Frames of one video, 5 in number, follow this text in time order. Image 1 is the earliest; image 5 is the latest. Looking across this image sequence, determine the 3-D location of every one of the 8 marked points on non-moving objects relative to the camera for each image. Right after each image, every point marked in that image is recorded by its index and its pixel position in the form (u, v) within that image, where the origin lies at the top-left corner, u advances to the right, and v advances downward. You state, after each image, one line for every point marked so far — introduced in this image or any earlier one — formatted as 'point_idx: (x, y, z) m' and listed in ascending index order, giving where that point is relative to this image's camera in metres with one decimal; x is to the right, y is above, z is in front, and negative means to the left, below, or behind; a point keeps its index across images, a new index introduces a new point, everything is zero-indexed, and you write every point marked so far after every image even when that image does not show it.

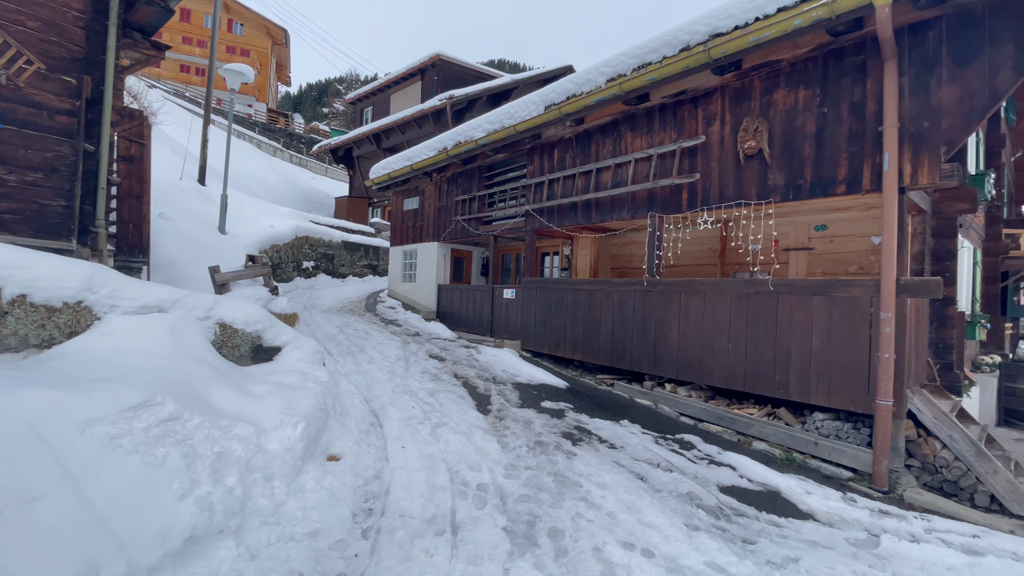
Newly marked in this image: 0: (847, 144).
0: (+4.0, +1.7, +5.6) m
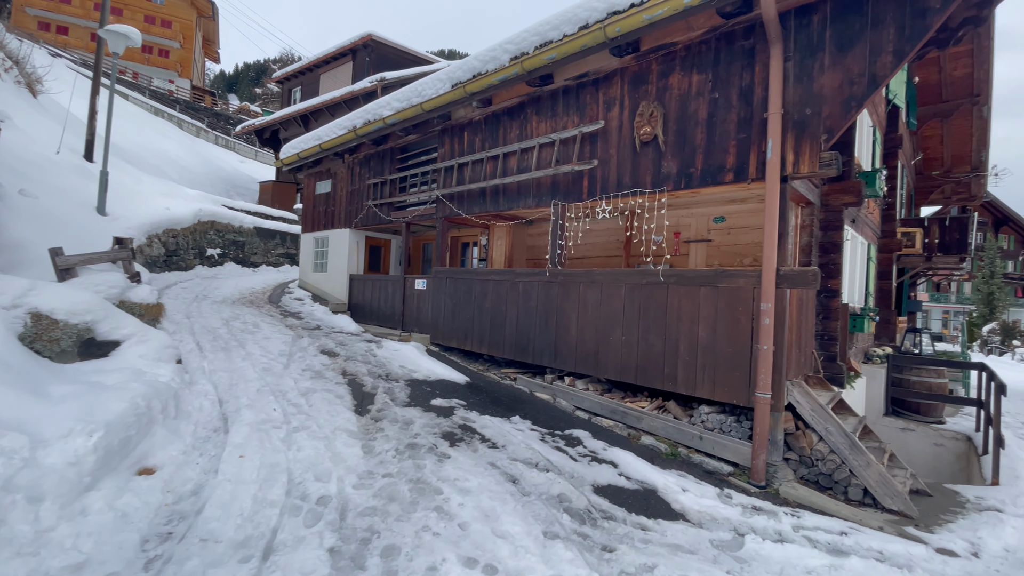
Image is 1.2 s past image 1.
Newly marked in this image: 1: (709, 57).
0: (+2.6, +1.8, +5.5) m
1: (+2.4, +2.8, +5.8) m
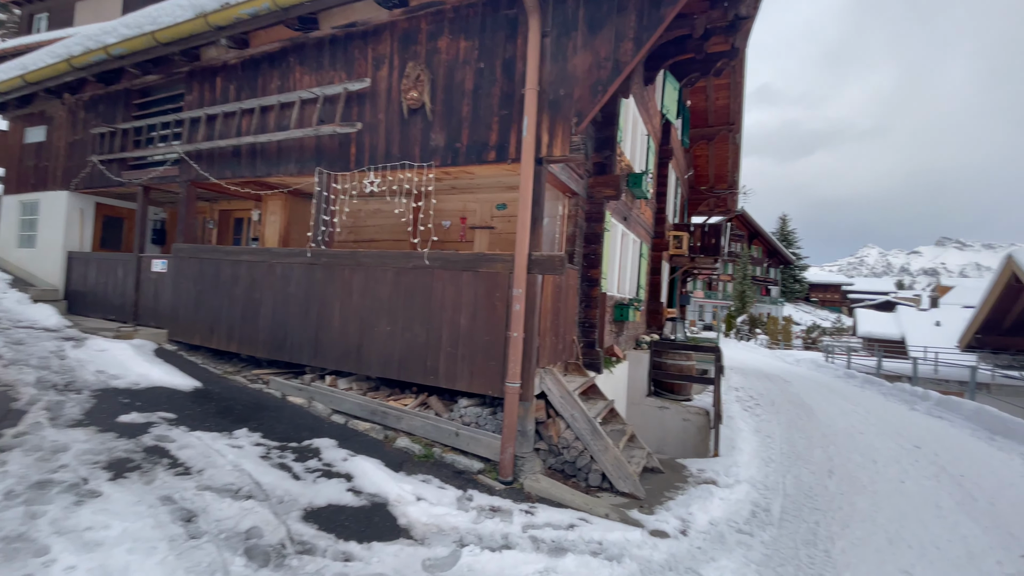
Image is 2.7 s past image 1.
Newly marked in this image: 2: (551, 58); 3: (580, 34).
0: (-0.1, +2.0, +5.1) m
1: (-0.4, +3.0, +5.3) m
2: (+0.4, +2.4, +4.9) m
3: (+0.7, +2.6, +4.8) m
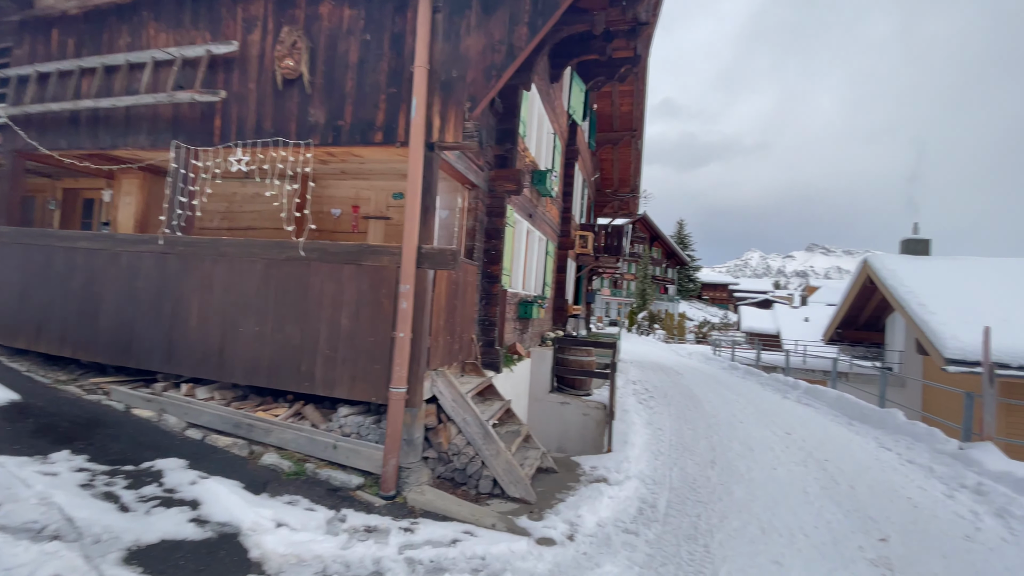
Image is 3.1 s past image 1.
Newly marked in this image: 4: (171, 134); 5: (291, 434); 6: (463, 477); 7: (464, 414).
0: (-1.3, +2.0, +4.7) m
1: (-1.5, +3.0, +4.8) m
2: (-0.6, +2.4, +4.5) m
3: (-0.4, +2.6, +4.5) m
4: (-3.9, +1.8, +5.5) m
5: (-2.2, -1.4, +4.6) m
6: (-0.5, -1.8, +4.5) m
7: (-0.5, -1.2, +4.6) m
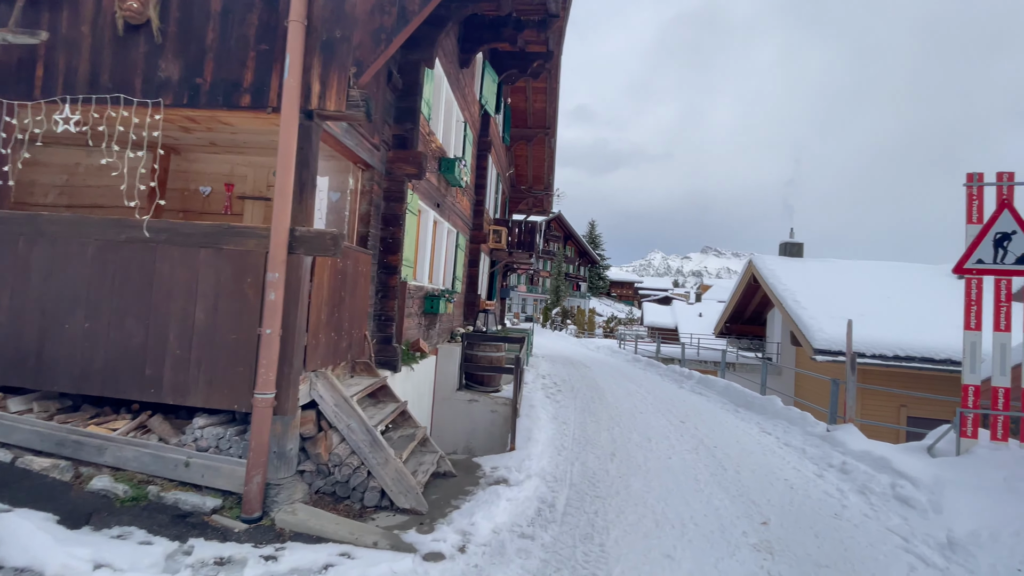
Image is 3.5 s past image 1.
0: (-2.2, +2.1, +4.0) m
1: (-2.5, +3.1, +4.1) m
2: (-1.6, +2.5, +4.0) m
3: (-1.3, +2.7, +4.0) m
4: (-5.0, +1.9, +4.3) m
5: (-3.1, -1.3, +3.9) m
6: (-1.4, -1.7, +4.0) m
7: (-1.4, -1.2, +4.2) m
